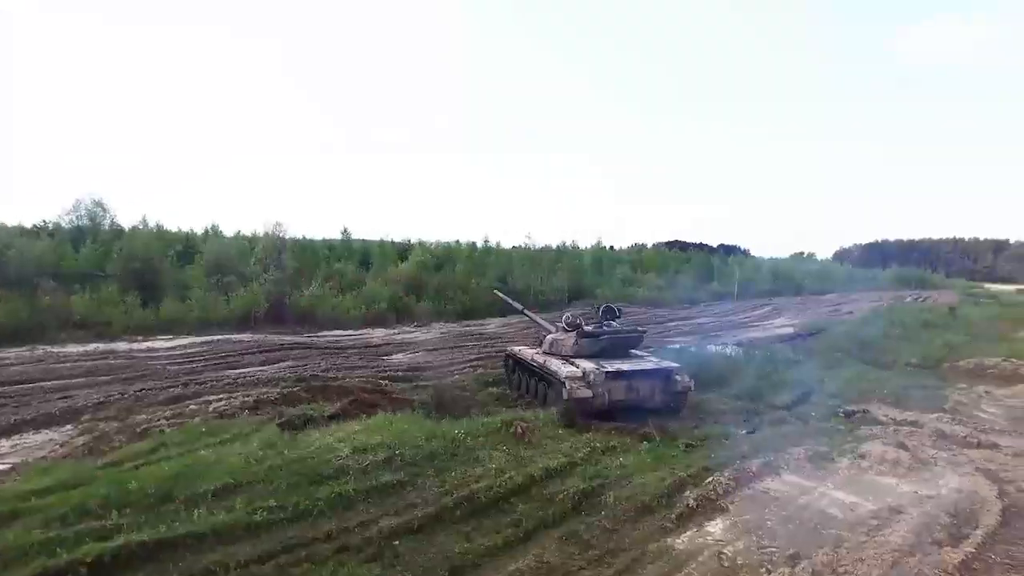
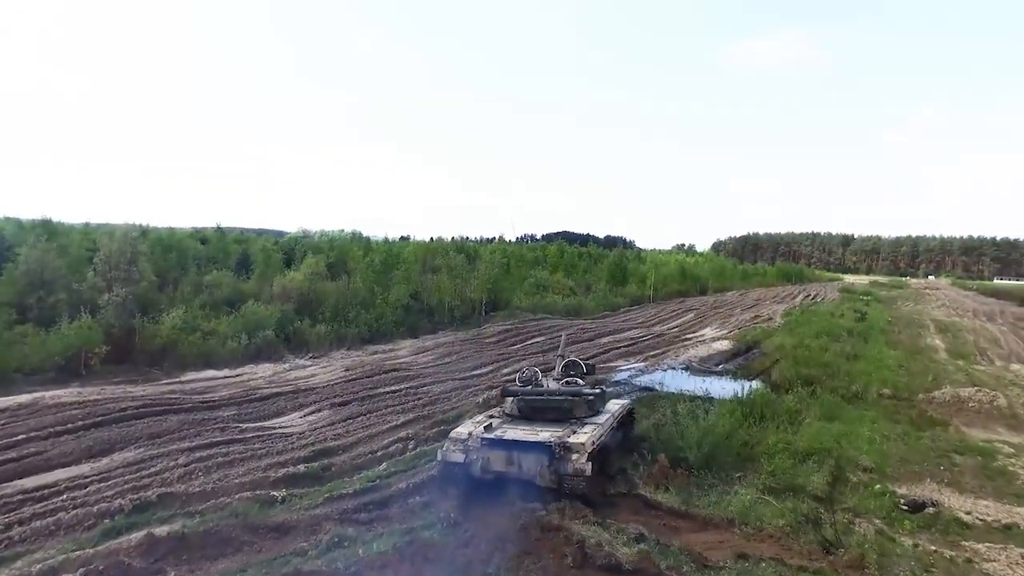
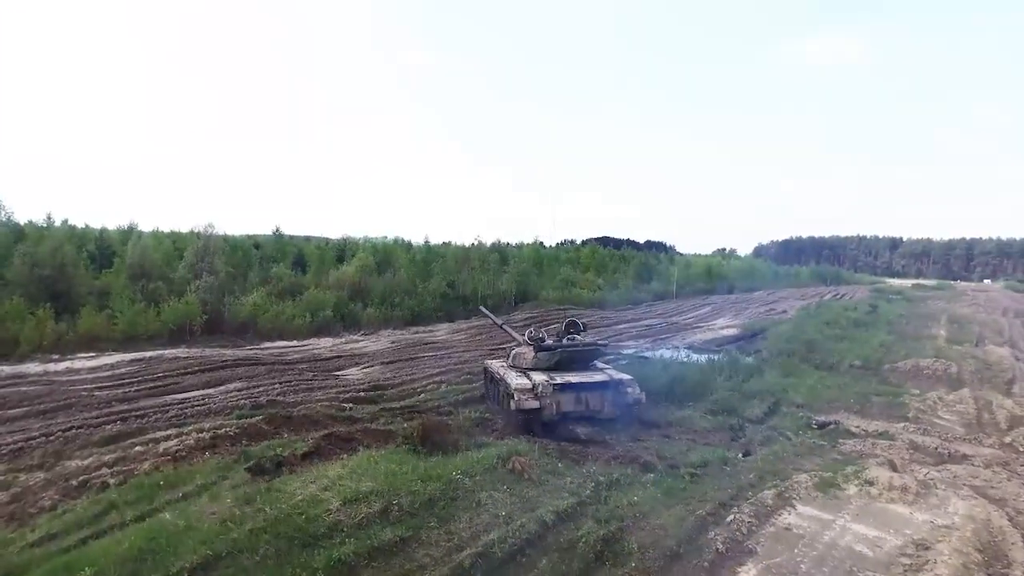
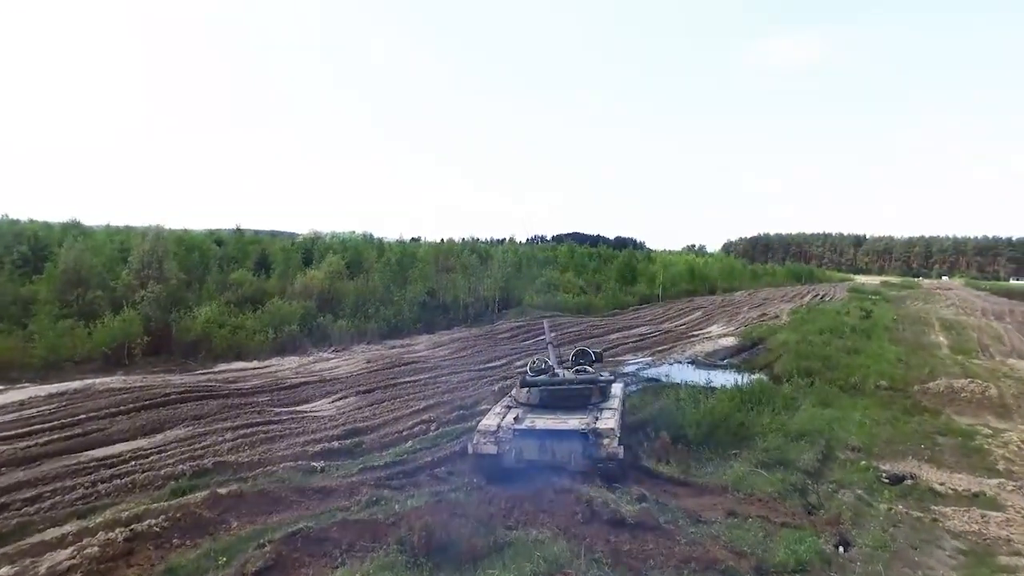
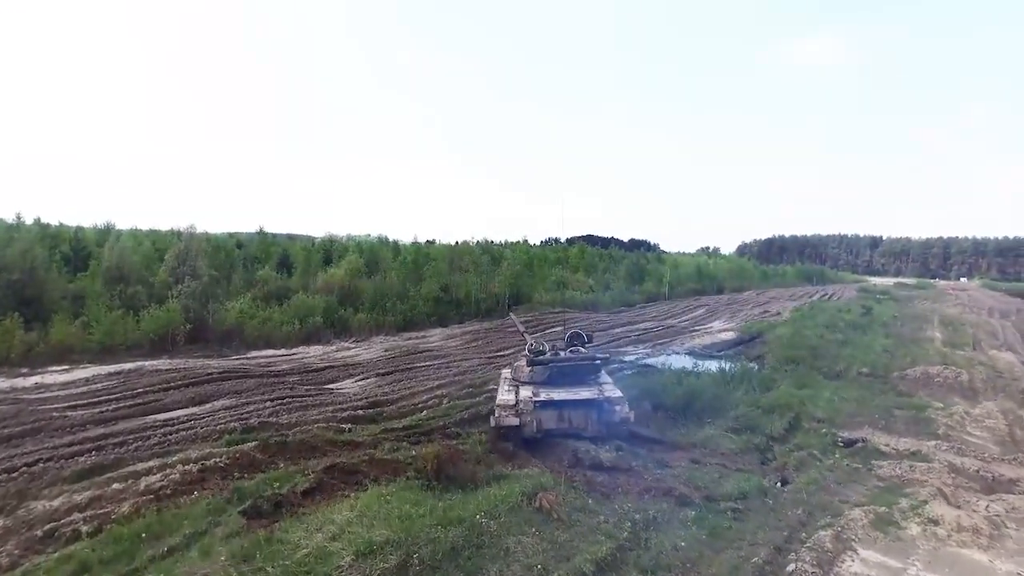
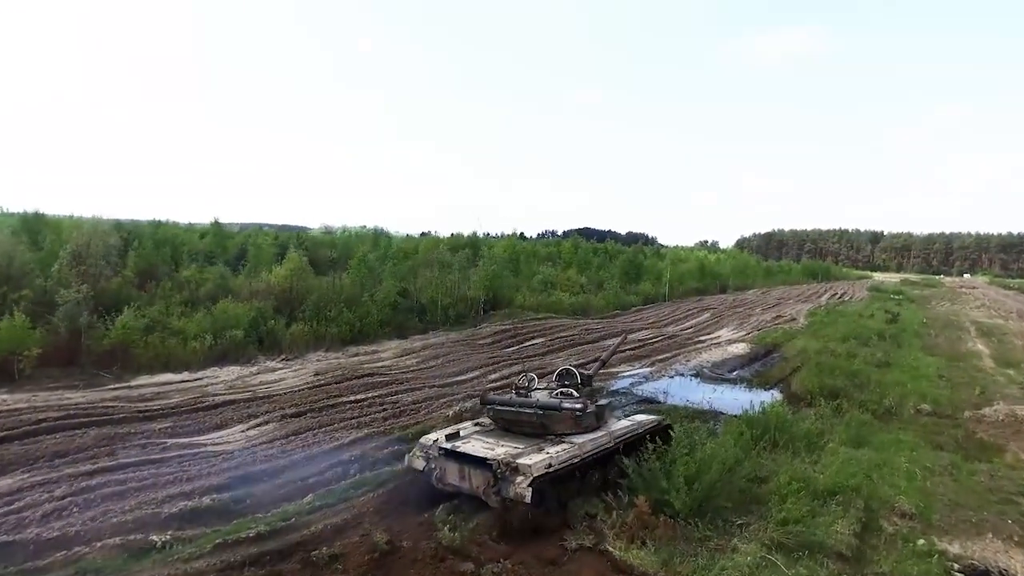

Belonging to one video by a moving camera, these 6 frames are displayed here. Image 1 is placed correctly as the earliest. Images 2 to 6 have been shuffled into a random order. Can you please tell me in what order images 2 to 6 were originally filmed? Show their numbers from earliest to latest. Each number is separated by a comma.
3, 5, 4, 2, 6
